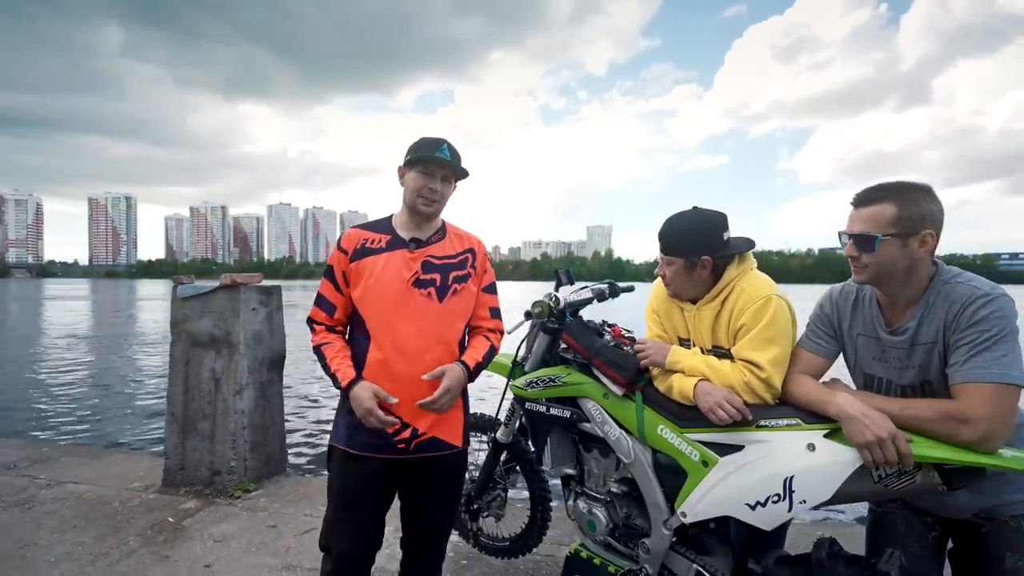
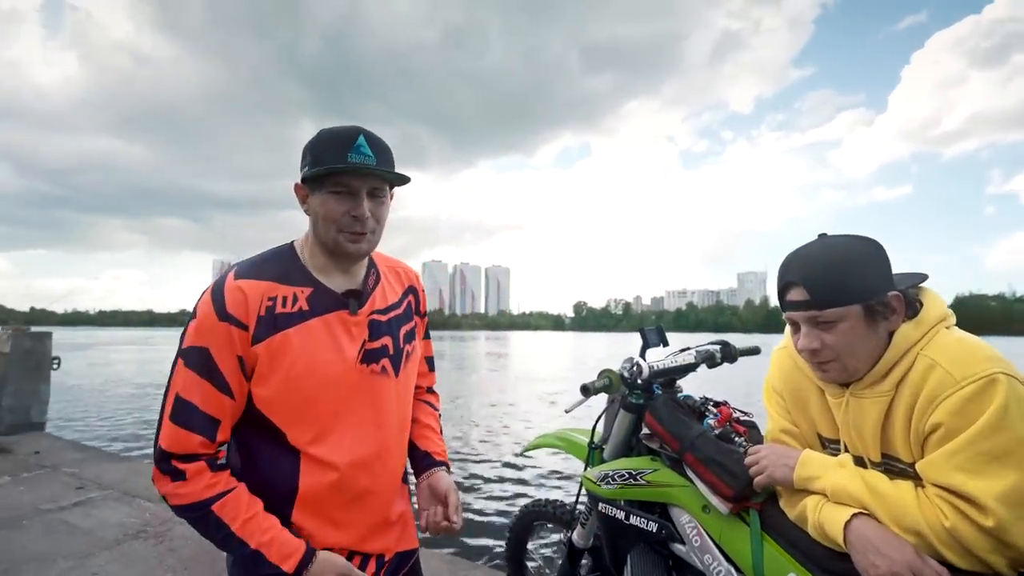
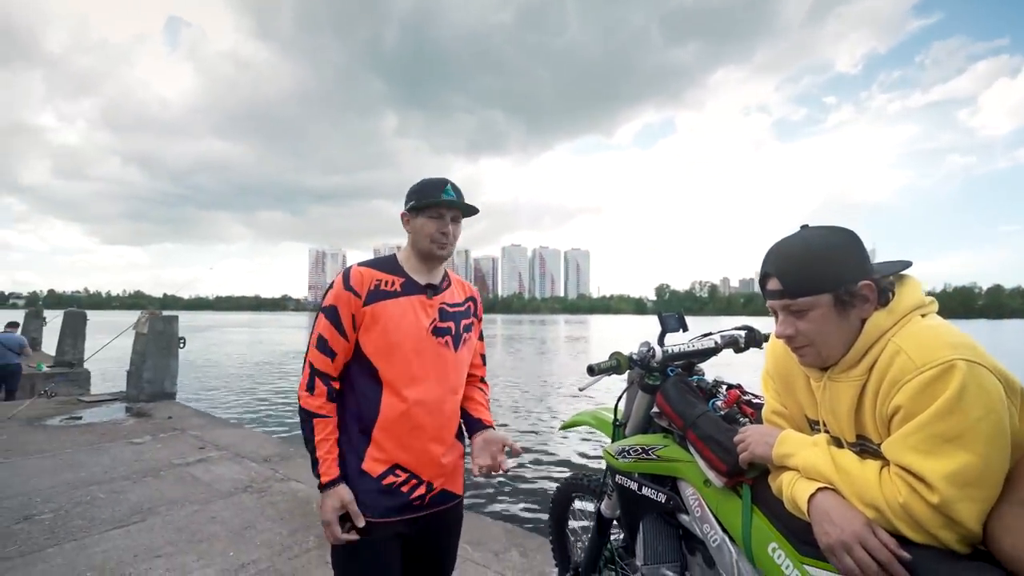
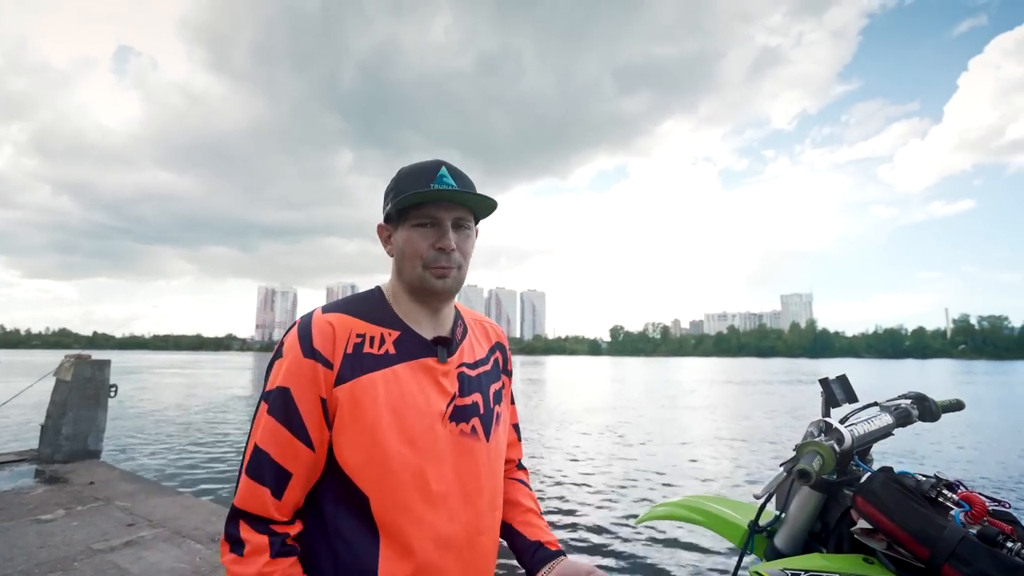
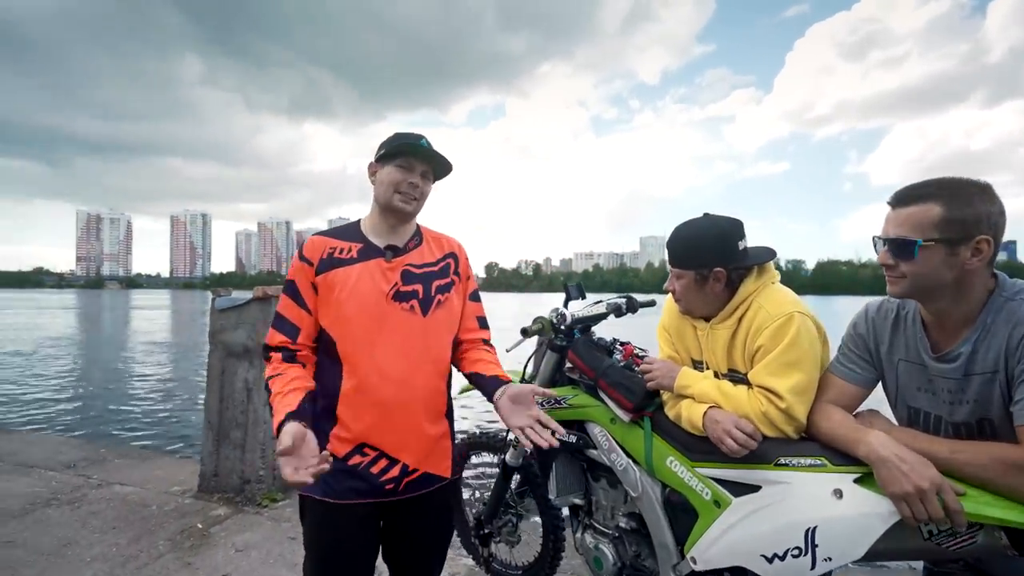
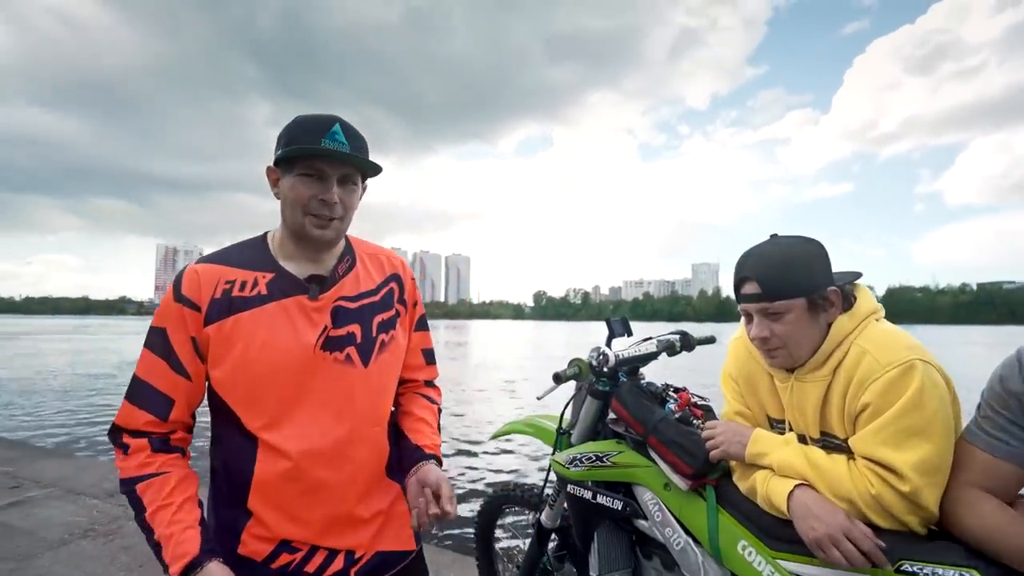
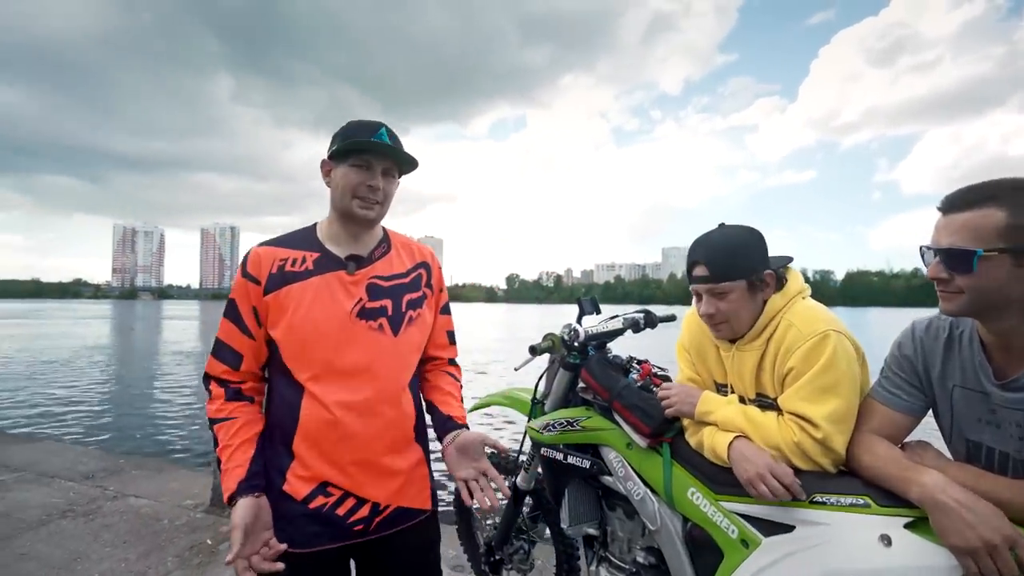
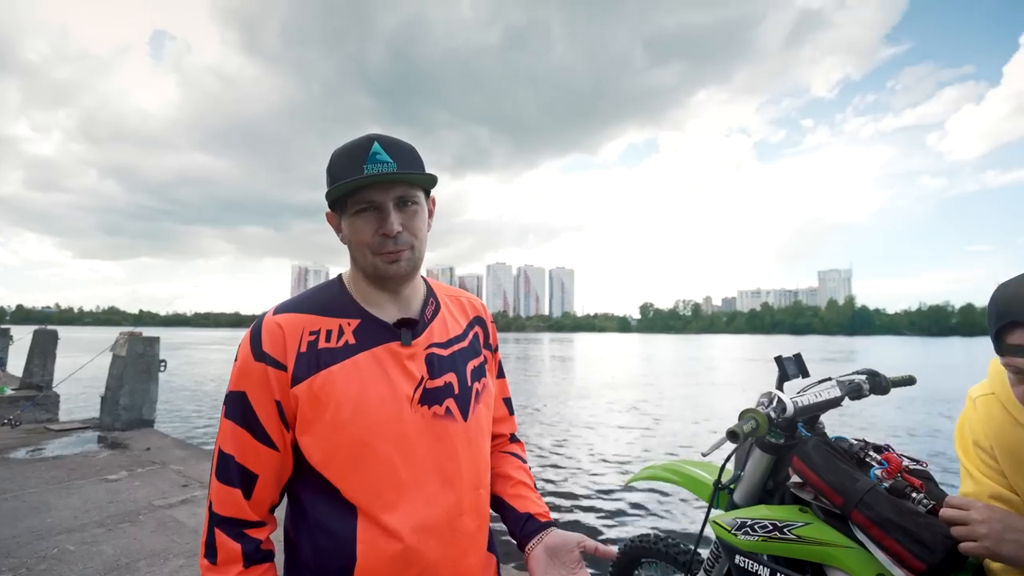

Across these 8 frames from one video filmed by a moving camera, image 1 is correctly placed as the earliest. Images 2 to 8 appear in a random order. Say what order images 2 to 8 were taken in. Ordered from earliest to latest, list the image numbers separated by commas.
5, 7, 6, 2, 3, 8, 4
